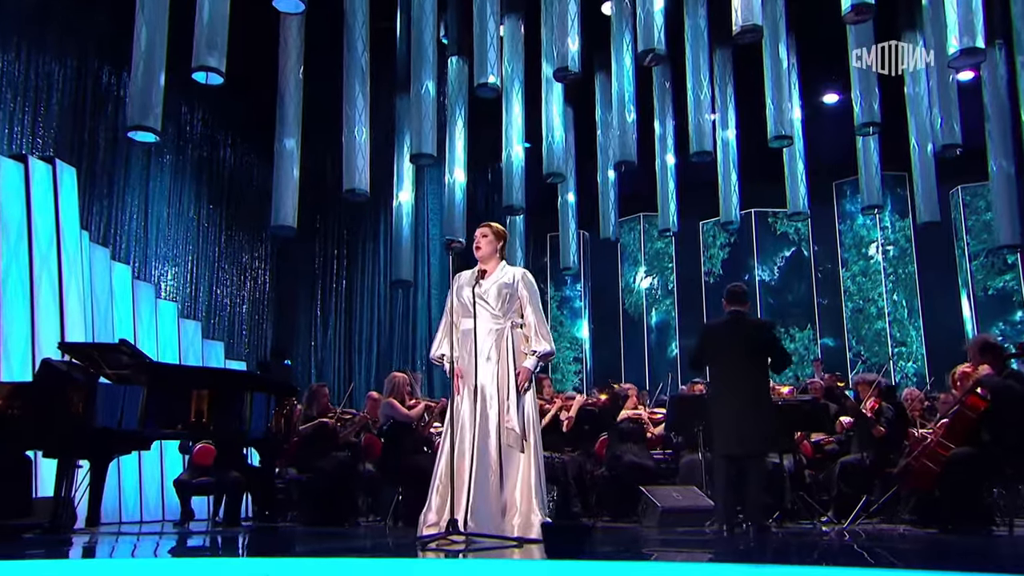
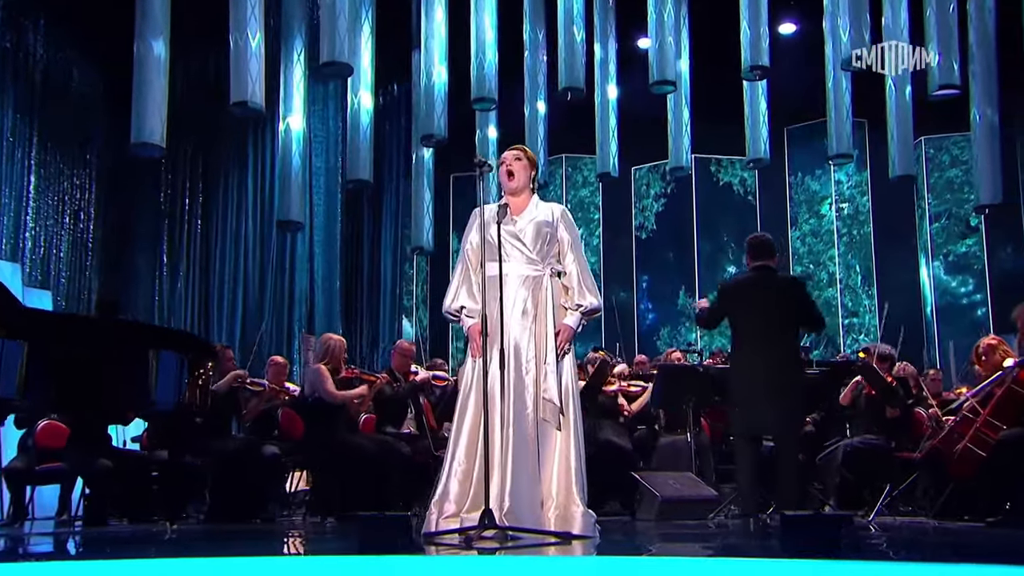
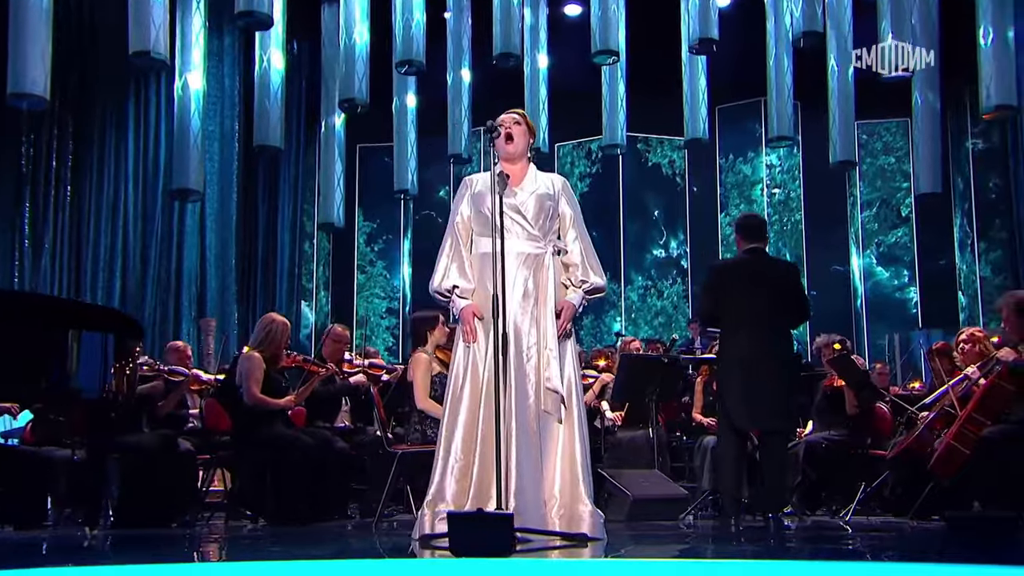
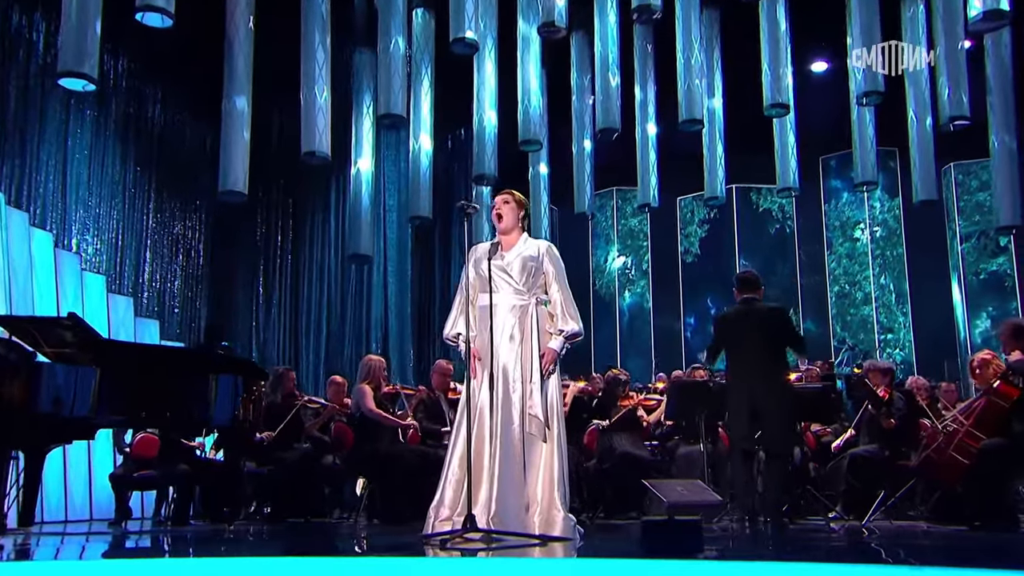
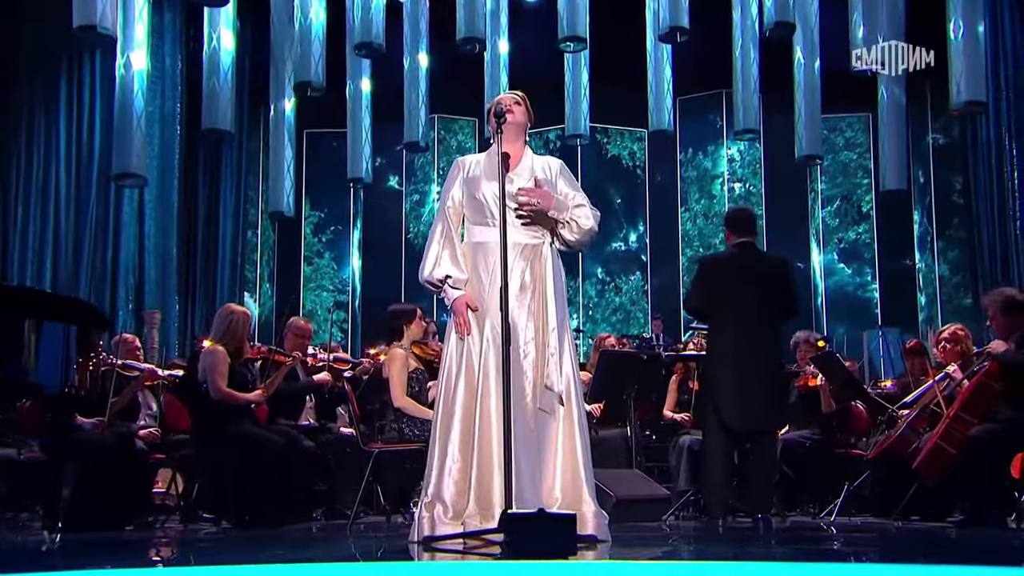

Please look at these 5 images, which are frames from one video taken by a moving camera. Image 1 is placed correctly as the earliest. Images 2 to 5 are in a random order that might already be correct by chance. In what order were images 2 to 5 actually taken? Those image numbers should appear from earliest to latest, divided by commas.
4, 2, 3, 5
